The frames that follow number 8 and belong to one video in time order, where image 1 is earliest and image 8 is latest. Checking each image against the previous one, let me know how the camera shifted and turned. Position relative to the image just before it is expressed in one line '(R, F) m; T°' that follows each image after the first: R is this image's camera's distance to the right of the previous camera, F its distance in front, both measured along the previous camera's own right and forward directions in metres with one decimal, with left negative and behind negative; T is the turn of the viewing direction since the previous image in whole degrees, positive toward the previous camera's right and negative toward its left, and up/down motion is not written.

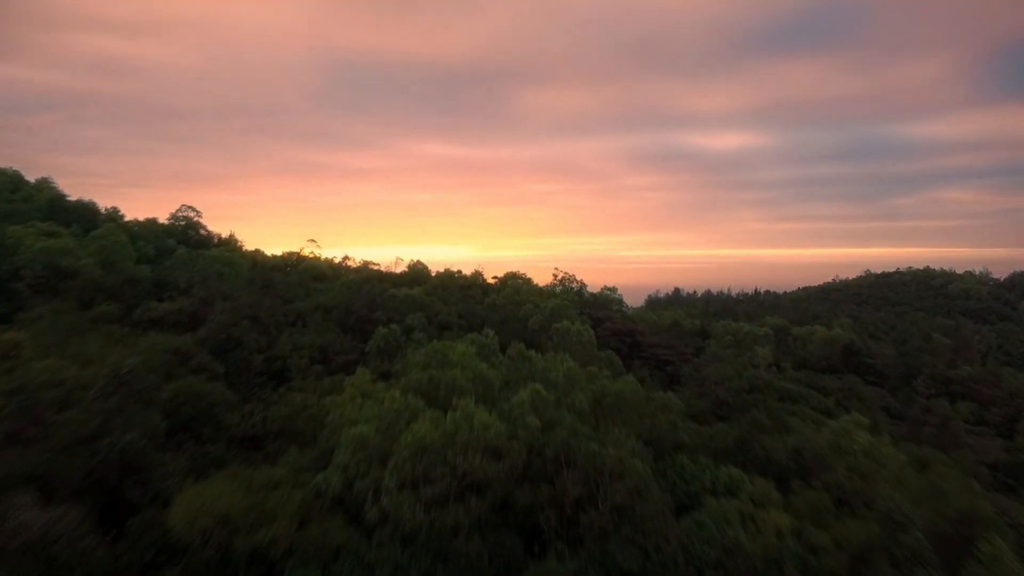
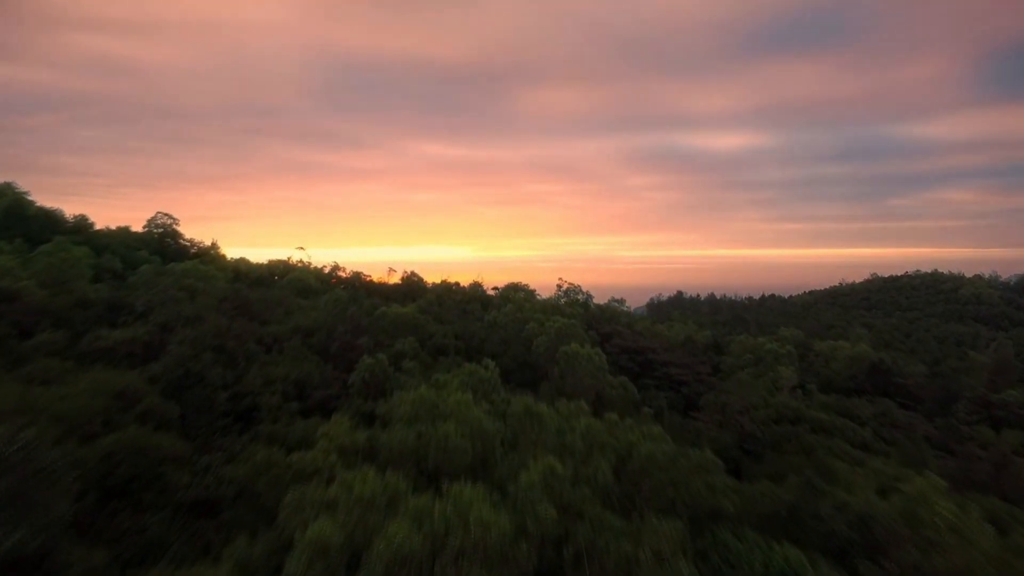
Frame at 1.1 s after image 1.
(0.0, +1.2) m; 0°
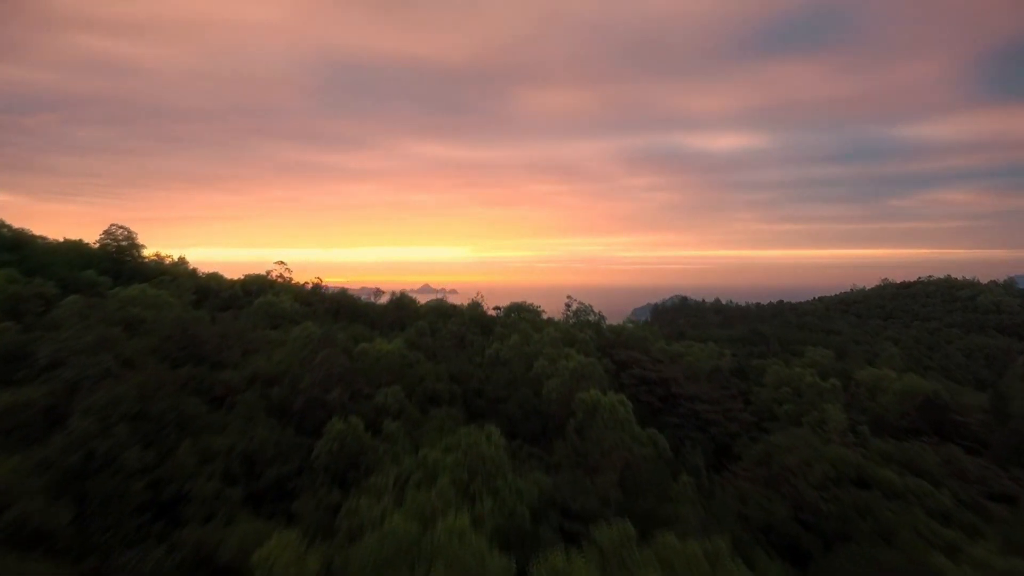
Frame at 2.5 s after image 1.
(-0.1, +1.9) m; 0°
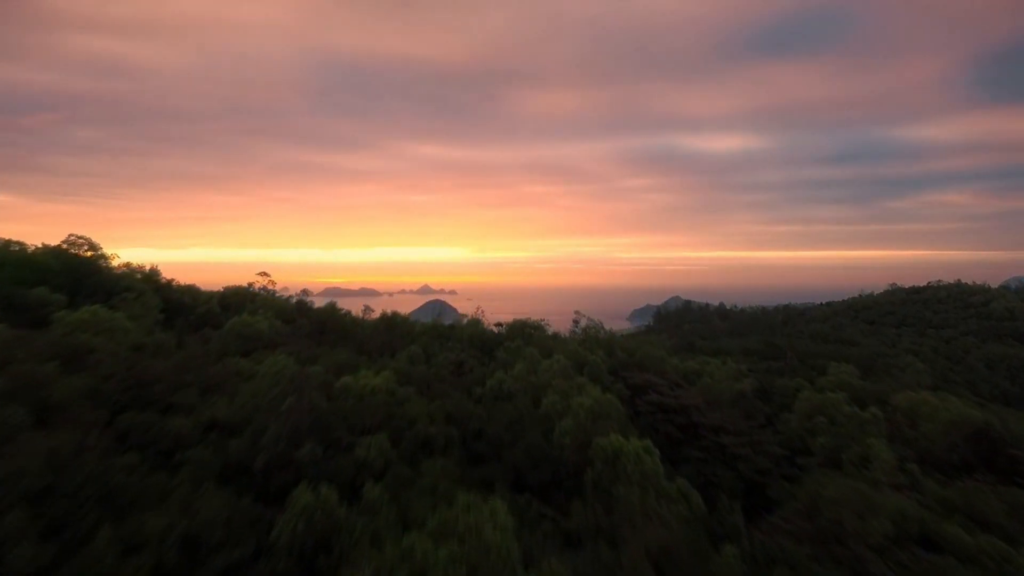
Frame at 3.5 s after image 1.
(-0.1, +1.4) m; 0°
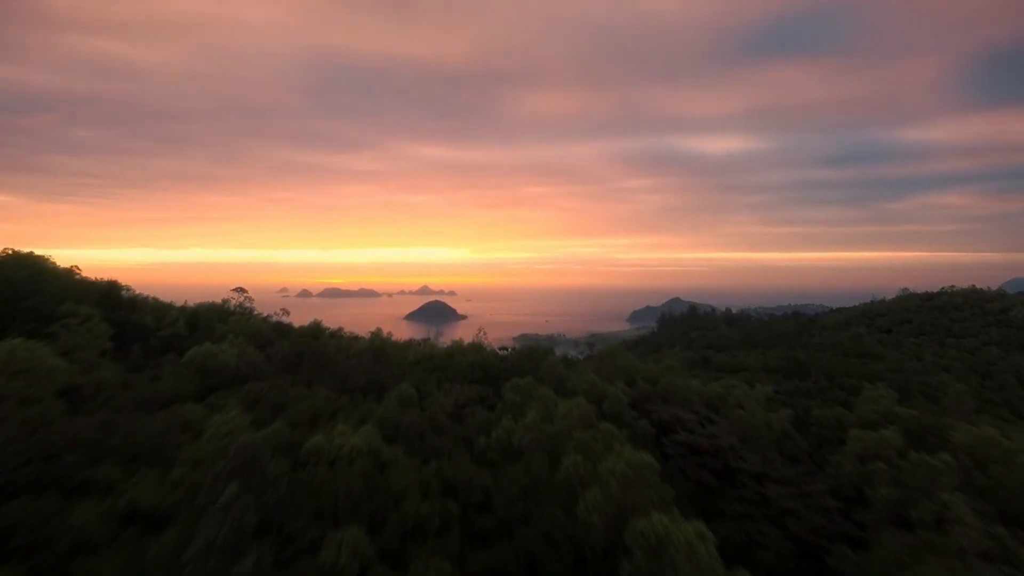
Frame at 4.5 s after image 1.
(-0.1, +1.7) m; 0°
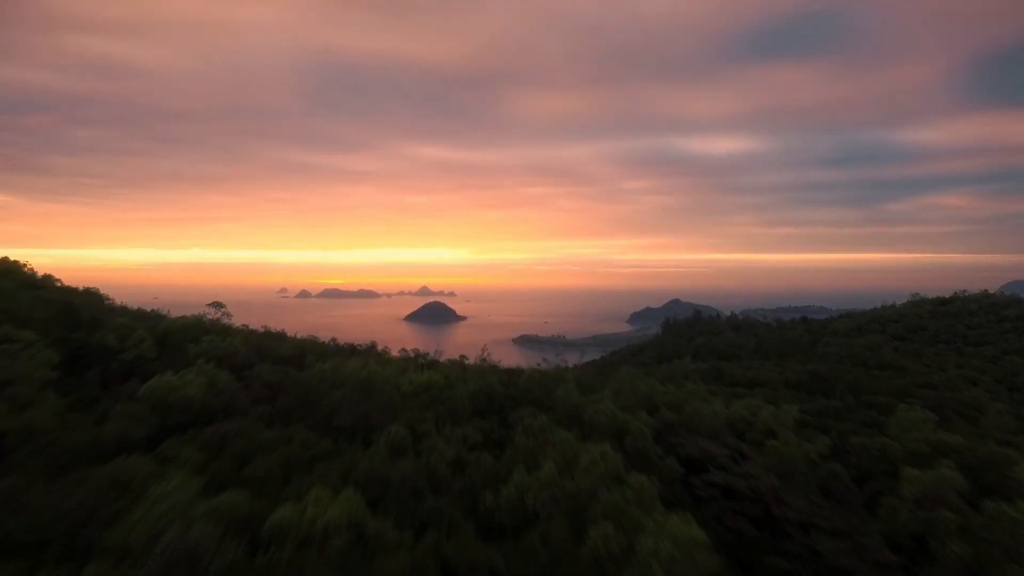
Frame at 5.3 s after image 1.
(-0.1, +1.4) m; 0°
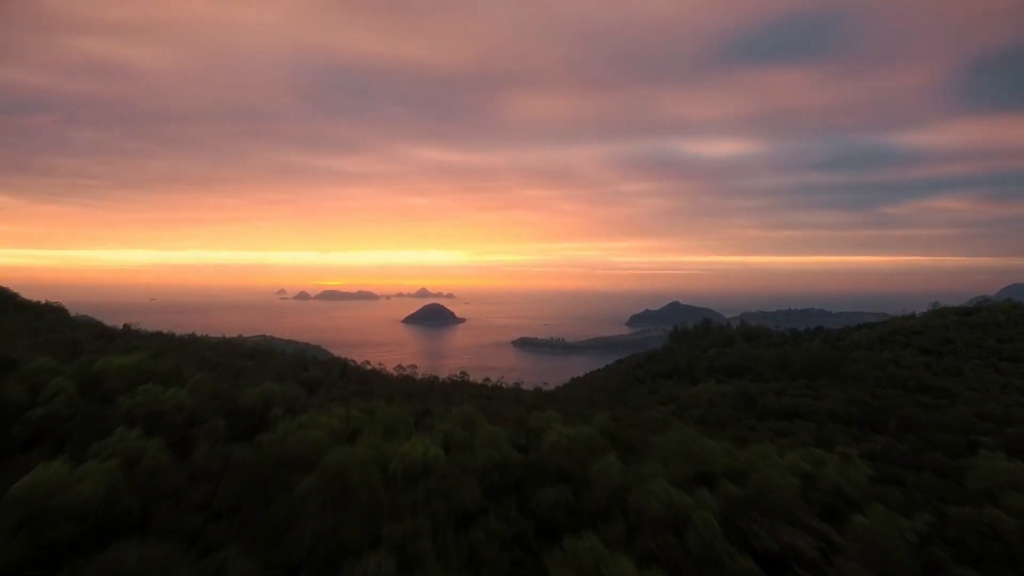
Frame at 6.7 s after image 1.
(-0.2, +2.5) m; 0°
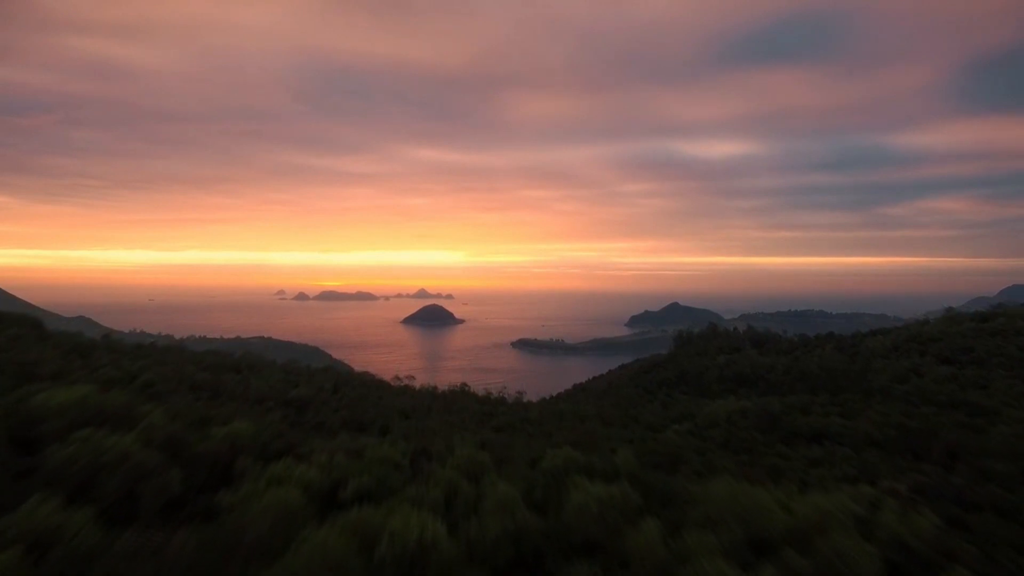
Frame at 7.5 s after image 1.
(-0.1, +1.6) m; 0°
